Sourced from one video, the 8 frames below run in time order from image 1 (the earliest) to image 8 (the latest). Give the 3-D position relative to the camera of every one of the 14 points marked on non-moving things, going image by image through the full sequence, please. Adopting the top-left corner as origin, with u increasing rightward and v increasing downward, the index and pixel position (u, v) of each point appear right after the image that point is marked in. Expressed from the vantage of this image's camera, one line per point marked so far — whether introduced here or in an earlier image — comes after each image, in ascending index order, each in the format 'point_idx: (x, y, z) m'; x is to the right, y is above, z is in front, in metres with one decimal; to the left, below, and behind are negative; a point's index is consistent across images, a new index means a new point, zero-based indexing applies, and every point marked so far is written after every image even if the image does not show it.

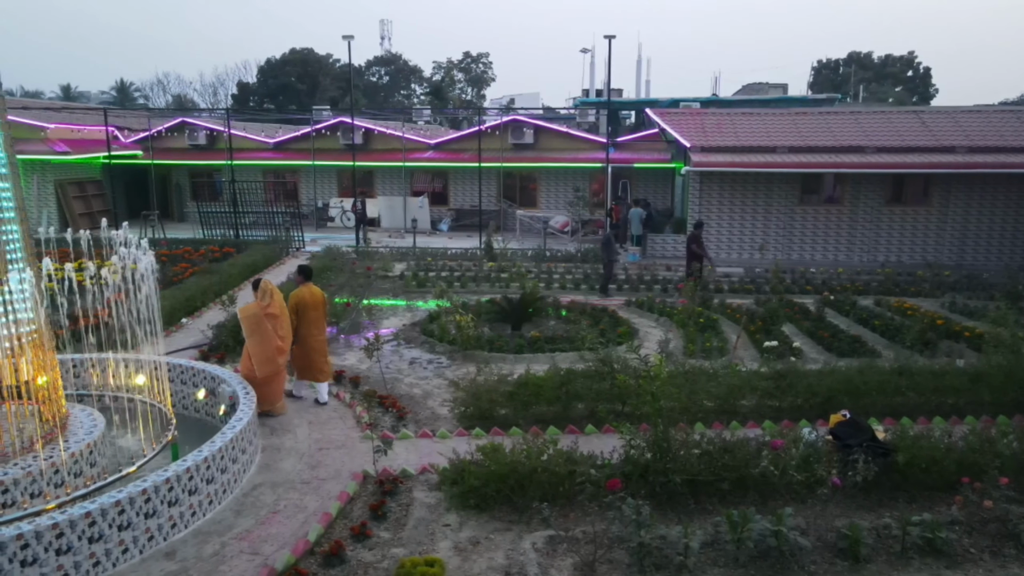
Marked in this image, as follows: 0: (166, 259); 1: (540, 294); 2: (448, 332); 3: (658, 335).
0: (-6.6, +0.6, +14.3) m
1: (+0.4, -0.1, +11.7) m
2: (-0.8, -0.6, +9.3) m
3: (+1.9, -0.6, +9.4) m
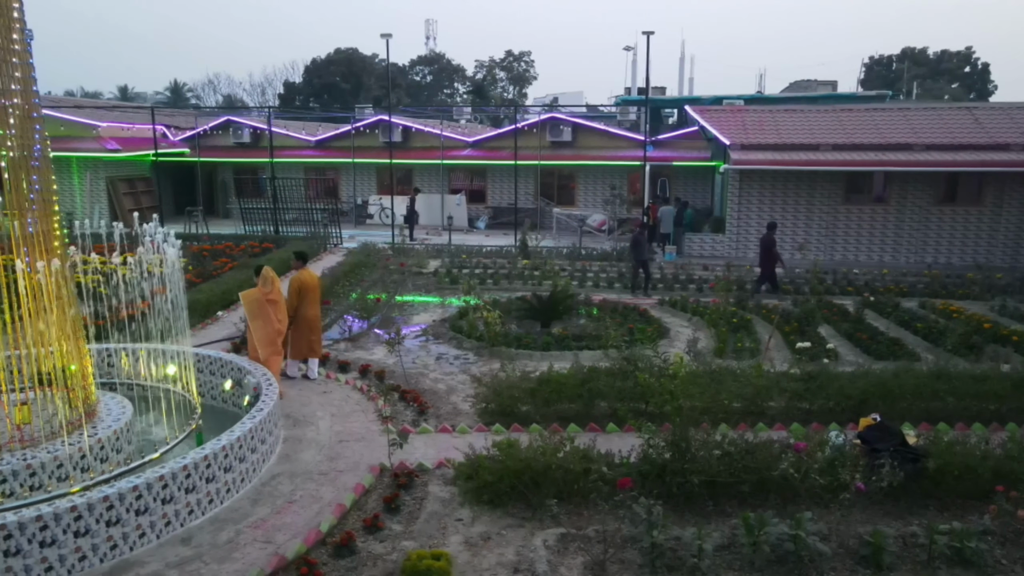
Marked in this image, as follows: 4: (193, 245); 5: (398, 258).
0: (-6.0, +0.7, +14.6) m
1: (+0.9, -0.1, +11.6) m
2: (-0.4, -0.5, +9.3) m
3: (+2.2, -0.6, +9.3) m
4: (-6.8, +1.0, +15.7) m
5: (-2.4, +0.6, +15.5) m
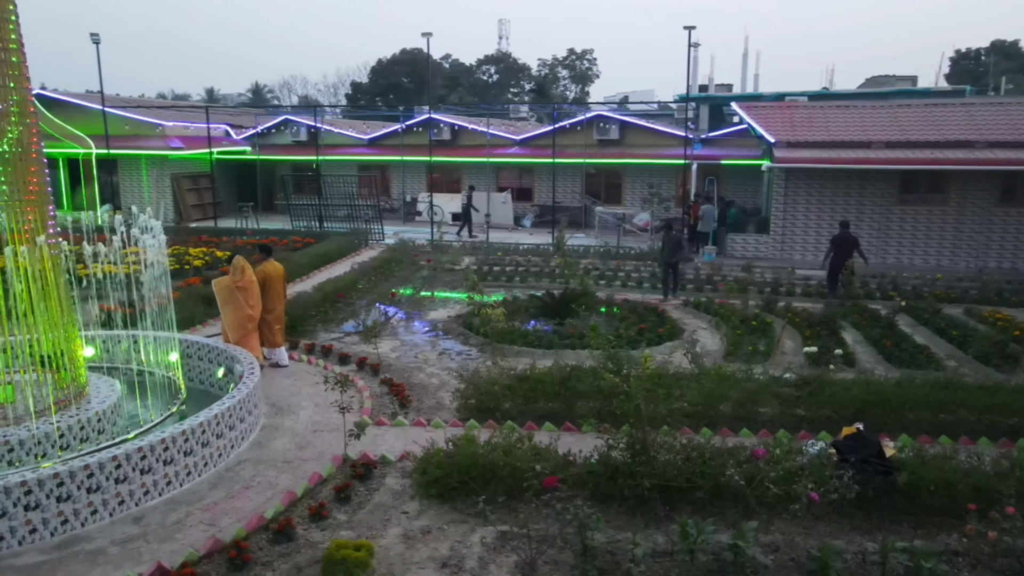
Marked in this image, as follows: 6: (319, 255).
0: (-5.3, +0.8, +15.1) m
1: (+1.3, 0.0, +11.5) m
2: (-0.3, -0.5, +9.3) m
3: (+2.3, -0.6, +9.0) m
4: (-6.0, +1.1, +16.2) m
5: (-1.7, +0.7, +15.7) m
6: (-3.7, +0.6, +14.0) m
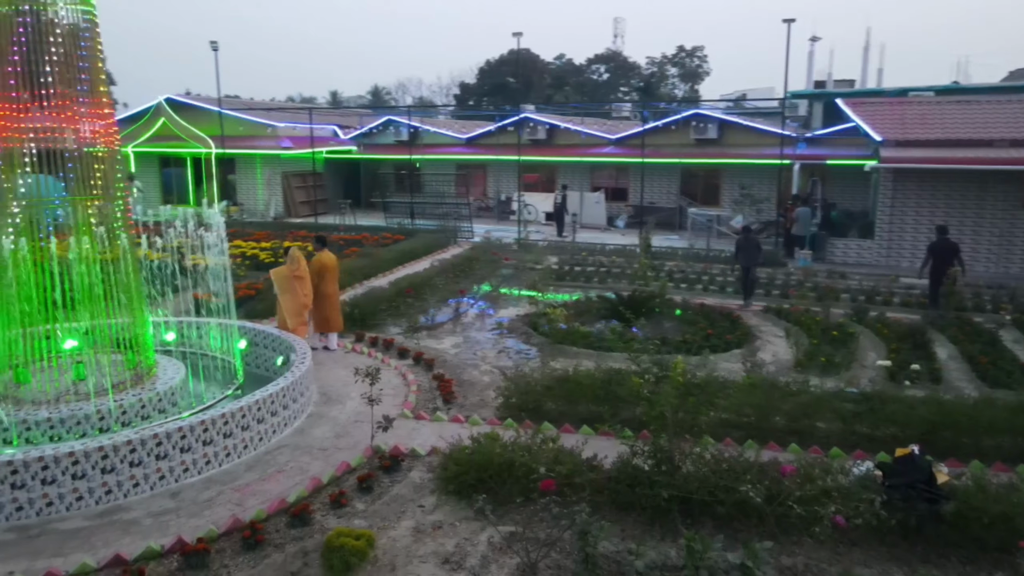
0: (-3.5, +1.0, +15.7) m
1: (+2.4, -0.1, +11.2) m
2: (+0.5, -0.5, +9.2) m
3: (+3.0, -0.7, +8.6) m
4: (-4.1, +1.3, +17.0) m
5: (+0.1, +0.7, +15.8) m
6: (-2.1, +0.7, +14.4) m
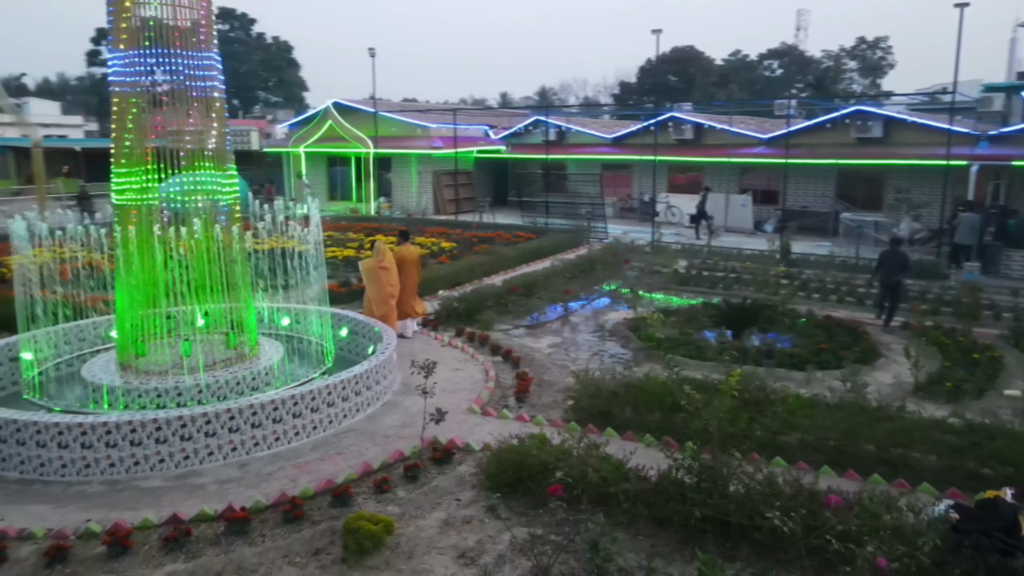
0: (-0.7, +1.1, +16.2) m
1: (+4.0, -0.2, +10.4) m
2: (+1.7, -0.5, +9.0) m
3: (+4.0, -0.8, +7.8) m
4: (-1.0, +1.4, +17.5) m
5: (+2.8, +0.6, +15.4) m
6: (+0.3, +0.7, +14.6) m
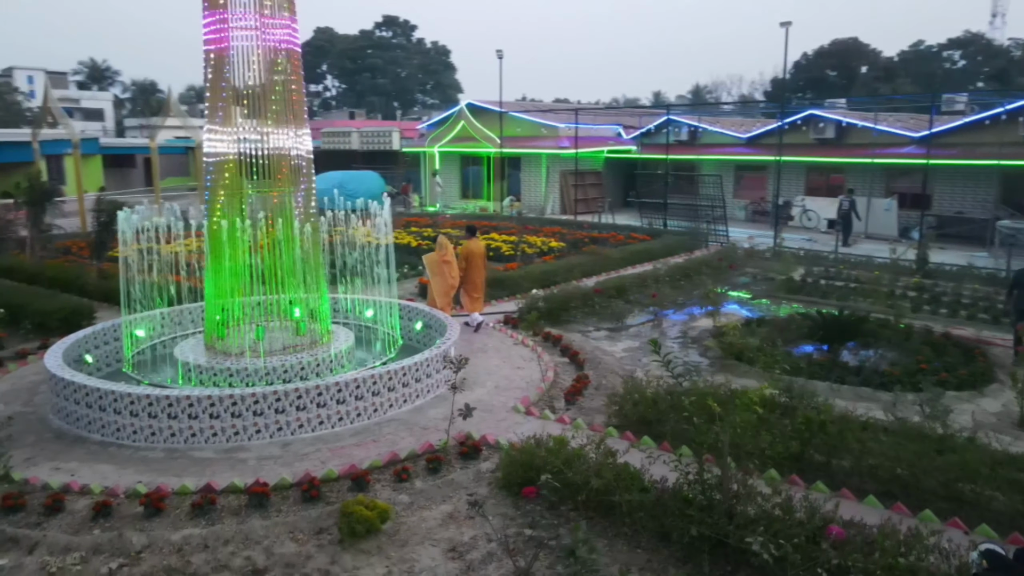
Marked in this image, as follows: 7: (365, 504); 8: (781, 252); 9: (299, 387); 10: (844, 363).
0: (+1.7, +1.0, +16.1) m
1: (+5.1, -0.4, +9.5) m
2: (+2.6, -0.6, +8.5) m
3: (+4.6, -1.0, +6.9) m
4: (+1.7, +1.3, +17.4) m
5: (+5.0, +0.5, +14.6) m
6: (+2.4, +0.7, +14.3) m
7: (-0.9, -1.3, +4.4) m
8: (+5.7, +0.8, +15.5) m
9: (-1.7, -0.8, +5.7) m
10: (+3.5, -0.8, +7.7) m
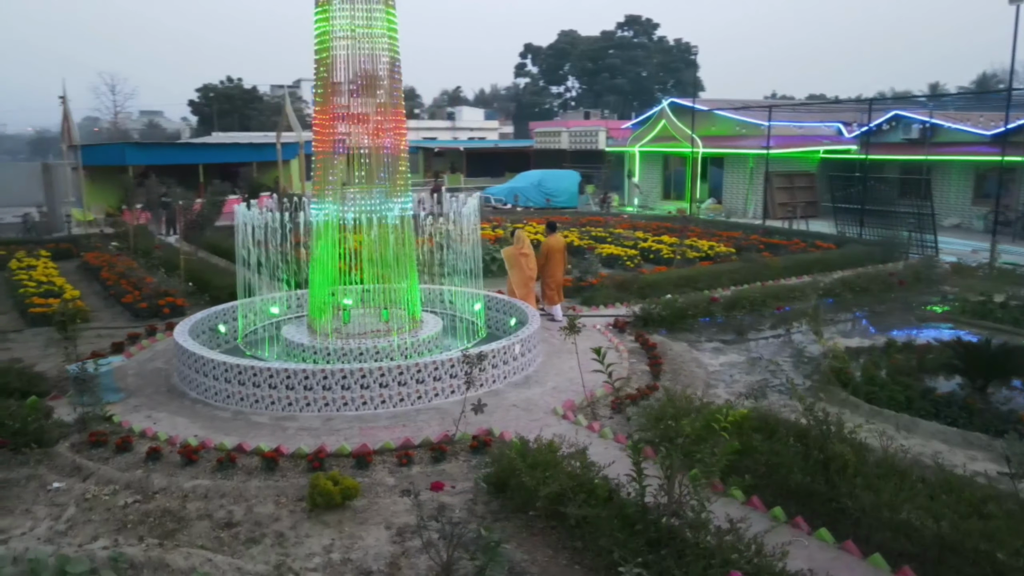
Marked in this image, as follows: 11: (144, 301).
0: (+5.1, +0.8, +15.0) m
1: (+6.2, -0.7, +7.7) m
2: (+3.5, -0.8, +7.6) m
3: (+4.9, -1.3, +5.4) m
4: (+5.6, +1.1, +16.2) m
5: (+7.7, +0.1, +12.6) m
6: (+5.2, +0.5, +13.1) m
7: (-1.1, -1.2, +4.7) m
8: (+8.7, +0.4, +13.2) m
9: (-1.4, -0.7, +6.2) m
10: (+4.1, -1.0, +6.5) m
11: (-5.1, -0.2, +10.2) m
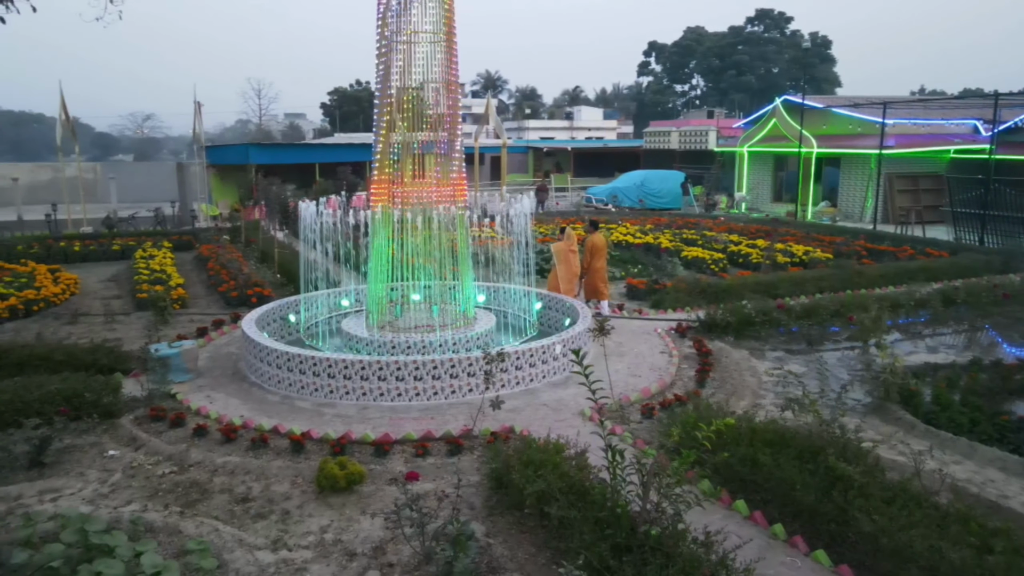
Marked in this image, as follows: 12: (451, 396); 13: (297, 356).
0: (+6.8, +0.7, +14.1) m
1: (+6.6, -0.9, +6.7) m
2: (+3.9, -0.9, +7.0) m
3: (+4.9, -1.4, +4.6) m
4: (+7.4, +0.9, +15.2) m
5: (+8.9, -0.1, +11.3) m
6: (+6.5, +0.3, +12.2) m
7: (-1.1, -1.2, +5.0) m
8: (+10.0, +0.1, +11.7) m
9: (-1.2, -0.6, +6.5) m
10: (+4.3, -1.1, +5.9) m
11: (-4.1, 0.0, +11.0) m
12: (-0.6, -1.0, +6.6) m
13: (-2.0, -0.6, +6.8) m
